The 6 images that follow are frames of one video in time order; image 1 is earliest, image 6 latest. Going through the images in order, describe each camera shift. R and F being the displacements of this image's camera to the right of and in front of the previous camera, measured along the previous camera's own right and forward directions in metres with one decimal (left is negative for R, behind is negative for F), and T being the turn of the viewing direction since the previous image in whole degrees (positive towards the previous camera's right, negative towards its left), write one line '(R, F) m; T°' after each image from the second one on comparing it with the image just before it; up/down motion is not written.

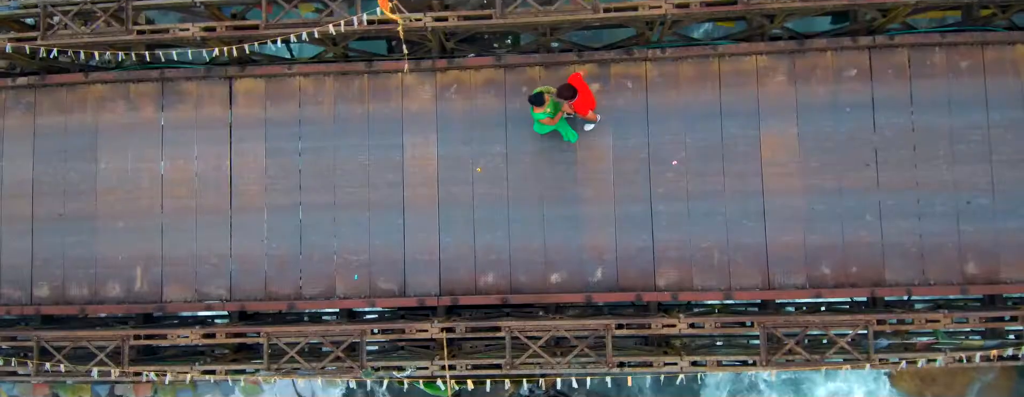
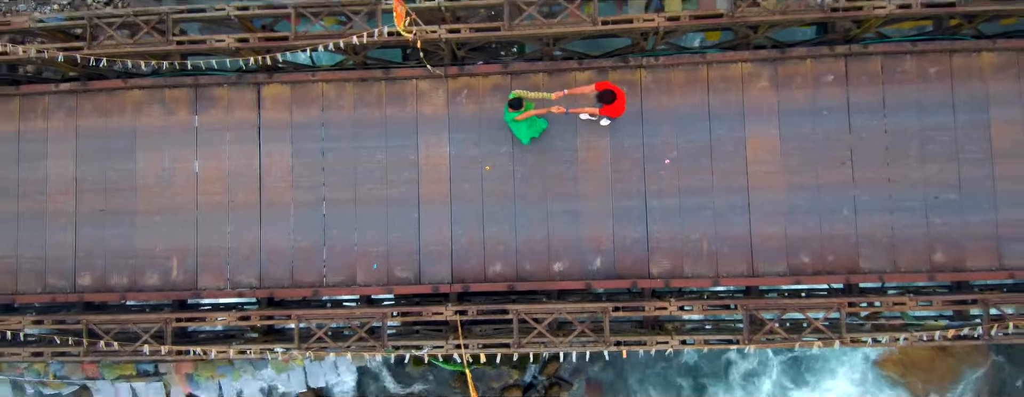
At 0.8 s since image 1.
(-0.1, -1.0) m; 0°
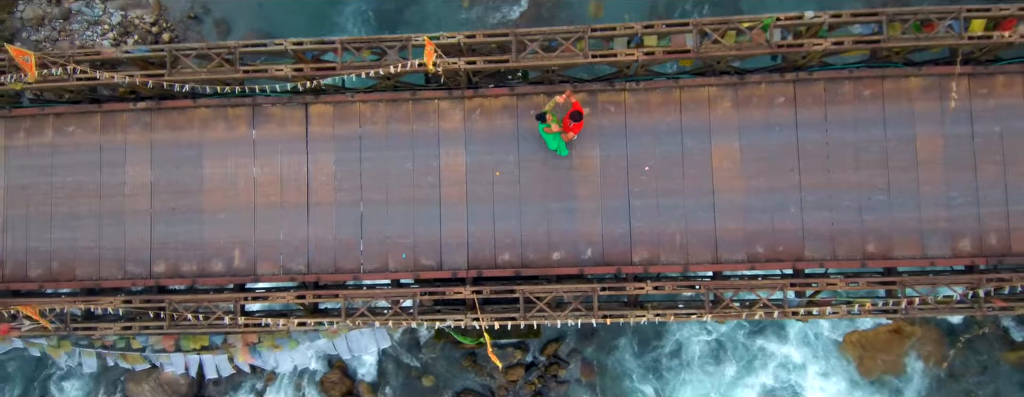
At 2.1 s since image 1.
(-0.2, -2.4) m; 0°
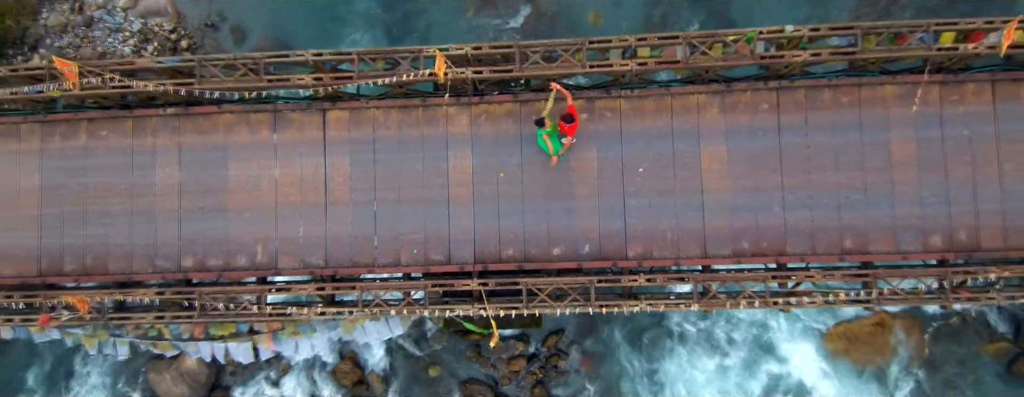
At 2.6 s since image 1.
(-0.1, -1.1) m; 0°
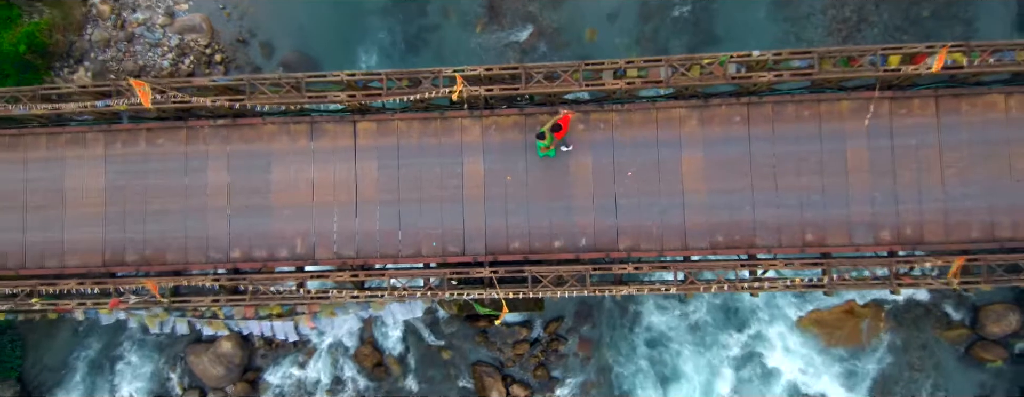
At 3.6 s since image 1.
(-0.2, -2.4) m; 0°
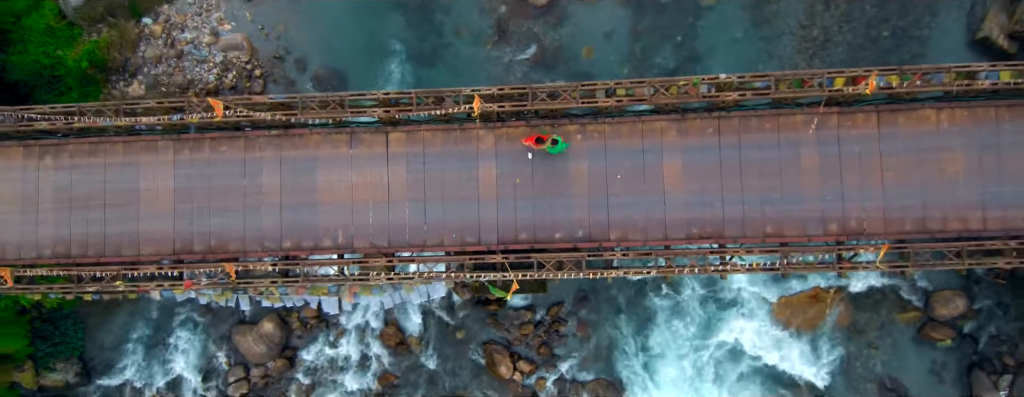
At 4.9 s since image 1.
(-0.3, -3.4) m; 0°
